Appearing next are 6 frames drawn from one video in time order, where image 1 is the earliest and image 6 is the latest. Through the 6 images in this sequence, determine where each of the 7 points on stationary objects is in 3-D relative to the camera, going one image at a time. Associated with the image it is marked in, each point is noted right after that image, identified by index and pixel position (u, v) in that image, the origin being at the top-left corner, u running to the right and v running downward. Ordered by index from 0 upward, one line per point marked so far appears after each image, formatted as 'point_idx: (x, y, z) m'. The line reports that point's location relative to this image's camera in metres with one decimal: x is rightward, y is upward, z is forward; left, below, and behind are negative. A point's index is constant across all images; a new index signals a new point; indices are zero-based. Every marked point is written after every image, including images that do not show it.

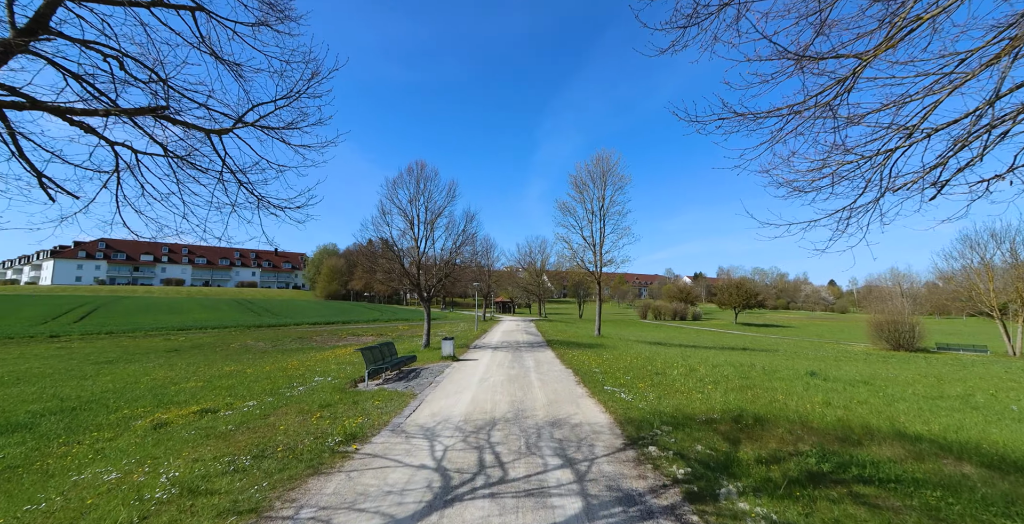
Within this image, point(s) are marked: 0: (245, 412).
0: (-5.3, -2.9, +8.2) m
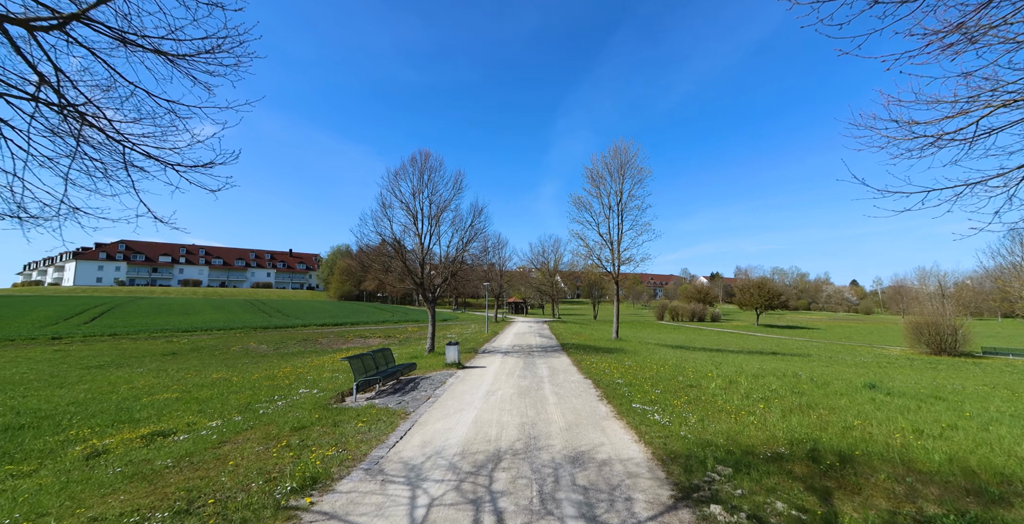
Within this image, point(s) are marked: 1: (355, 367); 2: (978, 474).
0: (-5.1, -2.9, +6.8) m
1: (-3.8, -2.5, +9.9) m
2: (+5.6, -2.6, +5.0) m
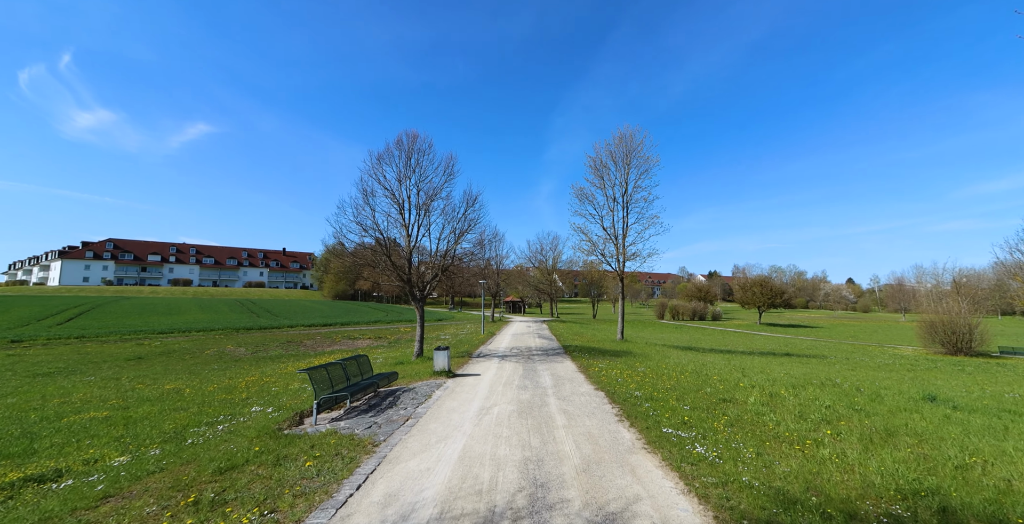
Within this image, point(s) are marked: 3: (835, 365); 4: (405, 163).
0: (-5.1, -2.7, +5.0) m
1: (-3.8, -2.3, +8.1) m
2: (+5.6, -2.4, +3.3) m
3: (+15.4, -5.0, +19.9) m
4: (-4.1, +3.7, +15.7) m
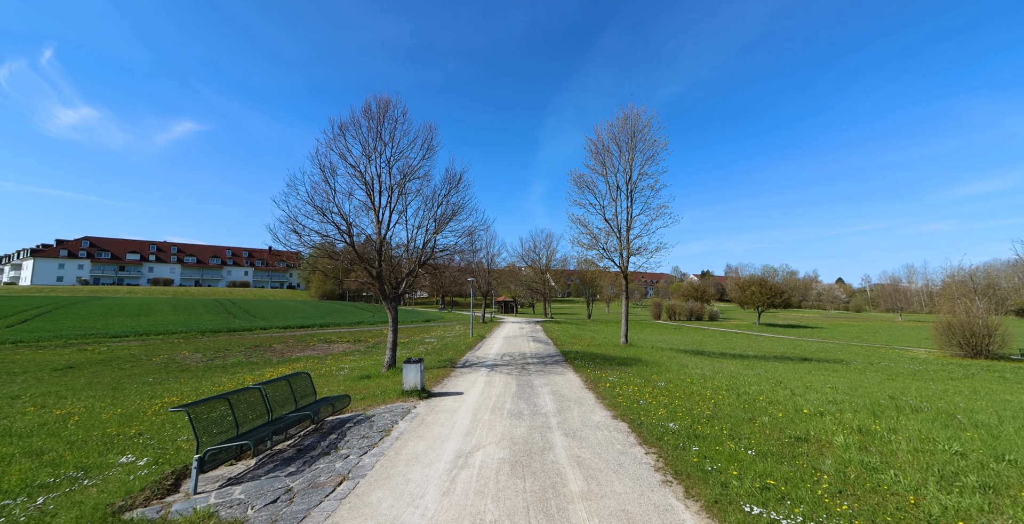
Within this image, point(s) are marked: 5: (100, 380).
0: (-5.2, -2.4, +2.3) m
1: (-3.9, -2.1, +5.5) m
2: (+5.6, -2.1, +0.8) m
3: (+15.1, -4.7, +17.6) m
4: (-4.4, +4.0, +13.1) m
5: (-15.0, -4.3, +15.1) m
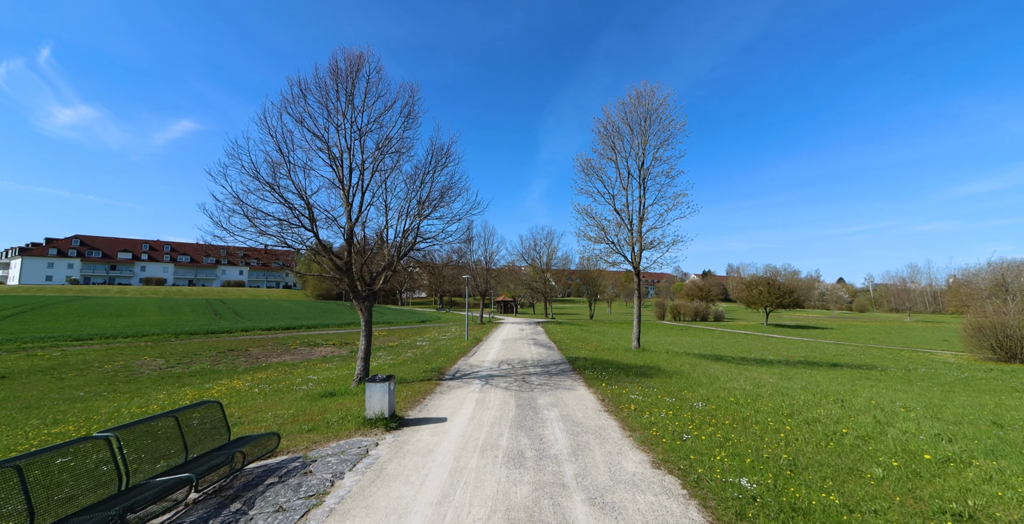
0: (-5.2, -2.2, 0.0) m
1: (-4.0, -1.8, +3.1) m
2: (+5.5, -1.9, -1.5) m
3: (+15.0, -4.5, +15.3) m
4: (-4.4, +4.2, +10.8) m
5: (-15.0, -4.0, +12.8) m
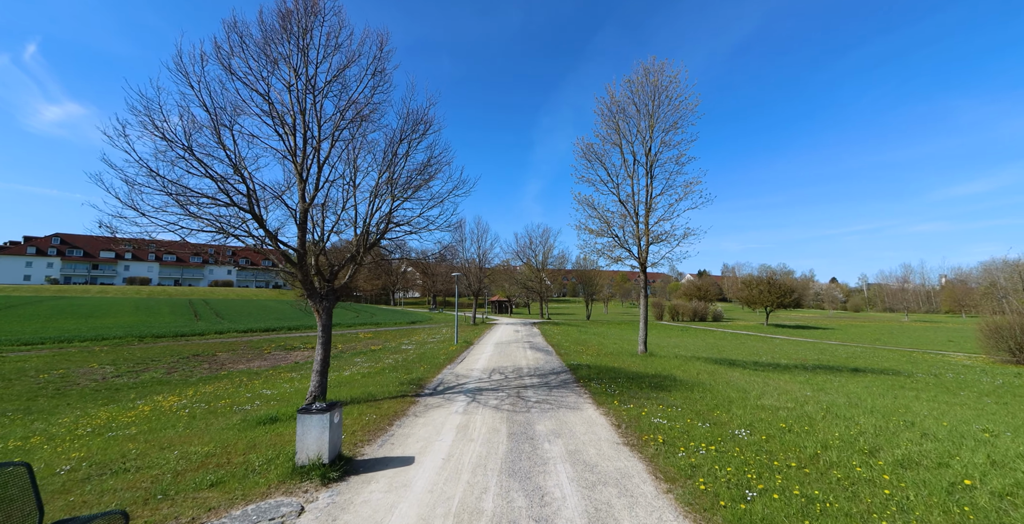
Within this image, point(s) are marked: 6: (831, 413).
0: (-5.3, -2.0, -2.1) m
1: (-4.0, -1.6, +1.1) m
2: (+5.5, -1.7, -3.4) m
3: (+14.8, -4.3, +13.4) m
4: (-4.6, +4.4, +8.7) m
5: (-15.2, -3.8, +10.6) m
6: (+6.6, -3.1, +8.6) m
